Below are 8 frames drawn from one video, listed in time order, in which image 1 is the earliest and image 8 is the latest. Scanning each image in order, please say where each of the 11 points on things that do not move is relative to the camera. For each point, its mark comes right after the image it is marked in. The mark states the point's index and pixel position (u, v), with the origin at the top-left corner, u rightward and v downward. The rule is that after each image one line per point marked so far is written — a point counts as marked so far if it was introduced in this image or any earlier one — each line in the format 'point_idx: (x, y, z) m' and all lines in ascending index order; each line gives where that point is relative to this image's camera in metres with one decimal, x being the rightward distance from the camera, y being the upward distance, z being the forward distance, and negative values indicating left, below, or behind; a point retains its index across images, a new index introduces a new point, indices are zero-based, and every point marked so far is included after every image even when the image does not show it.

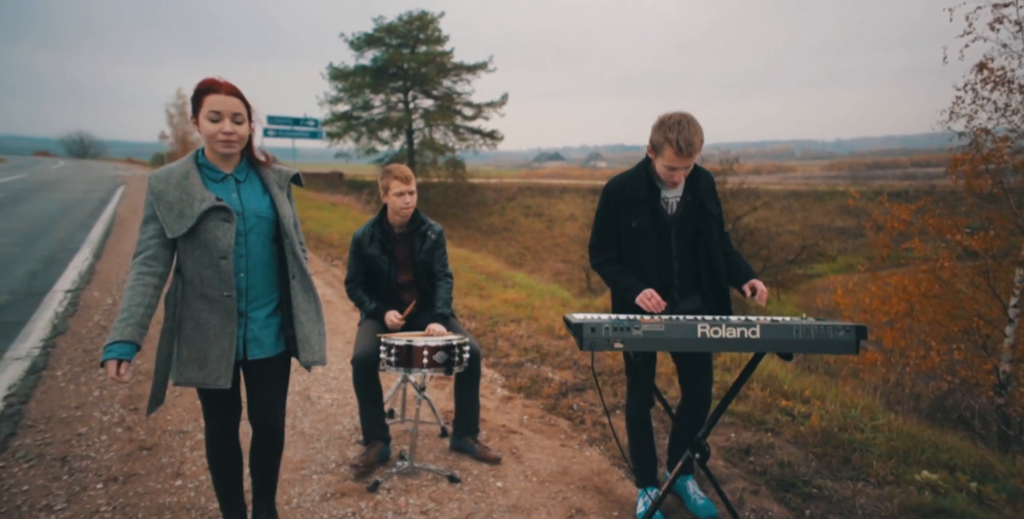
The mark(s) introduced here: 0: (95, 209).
0: (-9.5, +1.1, +13.9) m
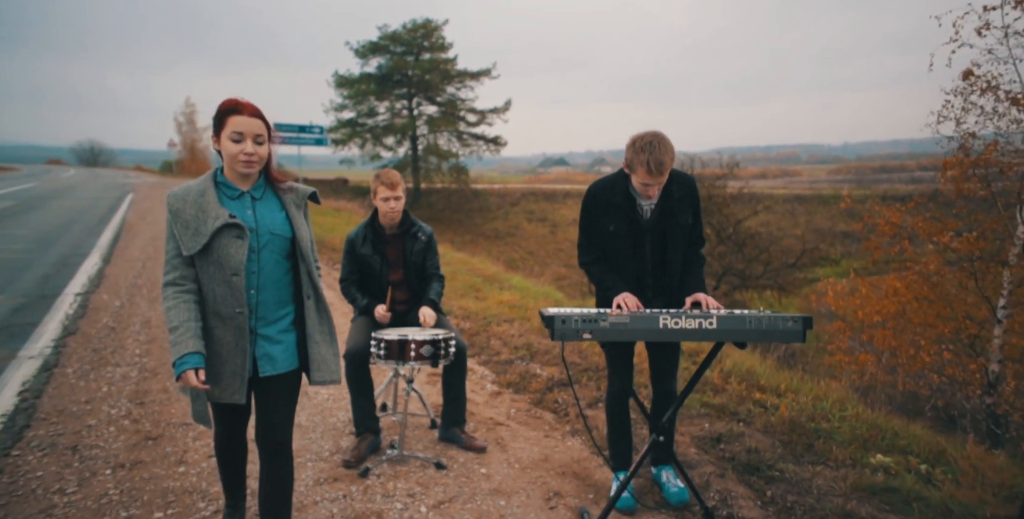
0: (-9.5, +1.0, +14.2) m
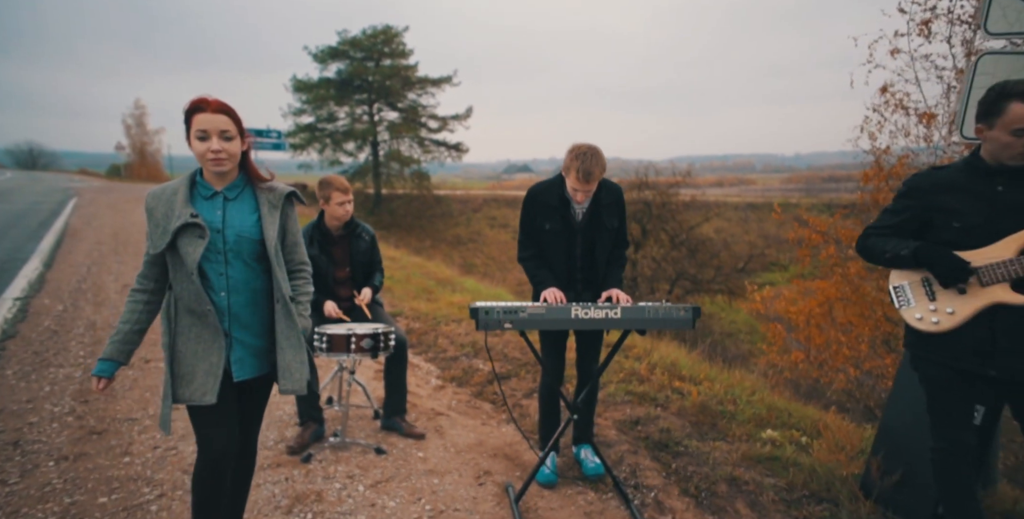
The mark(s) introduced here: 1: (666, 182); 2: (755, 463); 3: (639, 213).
0: (-10.6, +0.9, +14.0) m
1: (+4.8, +2.4, +18.7) m
2: (+1.5, -1.3, +3.9) m
3: (+4.0, +1.4, +18.8) m
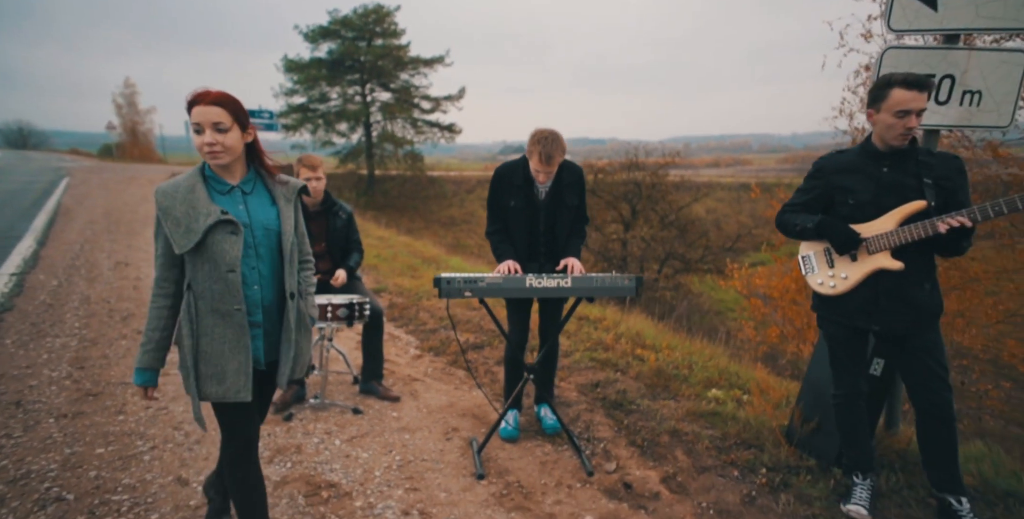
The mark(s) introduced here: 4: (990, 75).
0: (-10.9, +1.4, +14.2) m
1: (+4.4, +3.0, +19.0) m
2: (+1.3, -1.1, +4.2) m
3: (+3.7, +2.1, +19.1) m
4: (+2.6, +1.0, +3.3) m
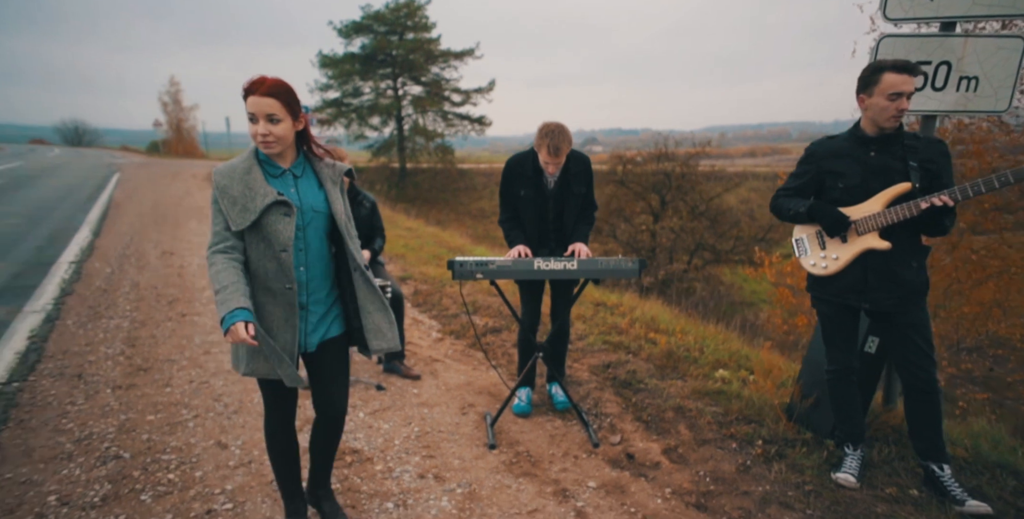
0: (-10.3, +1.6, +15.0) m
1: (+5.3, +3.3, +18.9) m
2: (+1.4, -1.0, +4.4) m
3: (+4.5, +2.4, +19.1) m
4: (+2.6, +1.1, +3.4) m
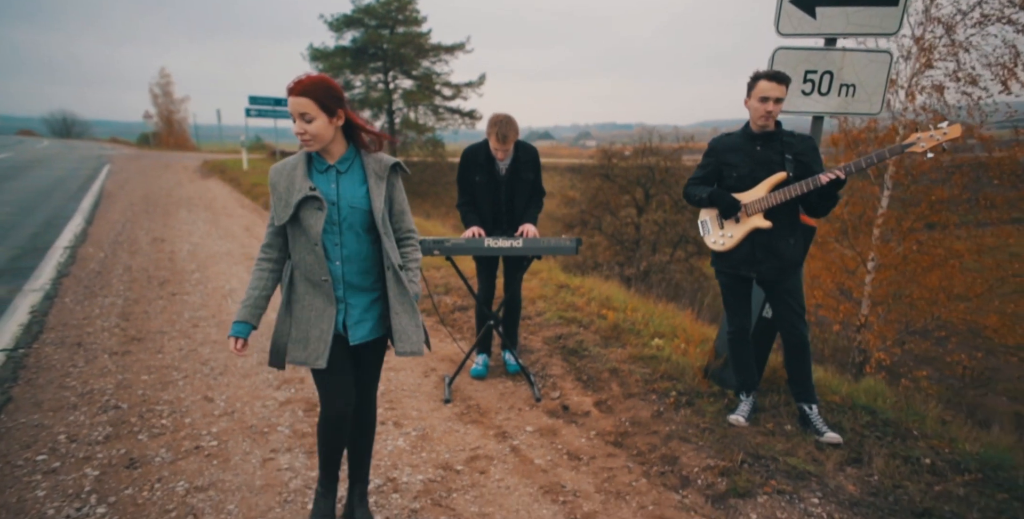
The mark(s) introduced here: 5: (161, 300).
0: (-10.8, +1.9, +15.4) m
1: (+4.8, +3.6, +19.5) m
2: (+1.0, -0.8, +5.0) m
3: (+4.0, +2.7, +19.7) m
4: (+2.3, +1.2, +4.0) m
5: (-3.8, -0.4, +6.6) m
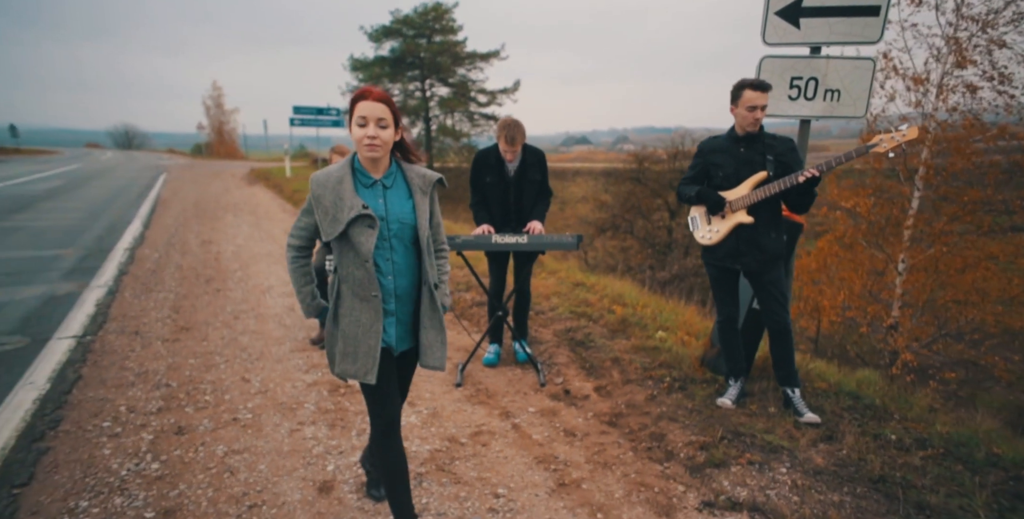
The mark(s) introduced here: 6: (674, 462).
0: (-10.1, +1.8, +16.4) m
1: (+5.7, +3.5, +19.6) m
2: (+1.1, -0.8, +5.3) m
3: (+4.9, +2.6, +19.8) m
4: (+2.3, +1.3, +4.2) m
5: (-3.6, -0.4, +7.2) m
6: (+0.9, -1.2, +3.5) m
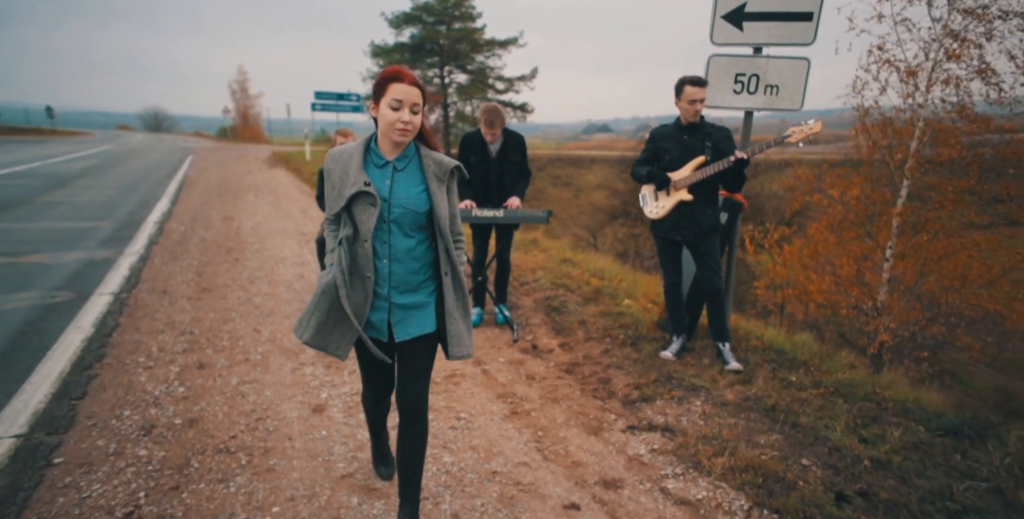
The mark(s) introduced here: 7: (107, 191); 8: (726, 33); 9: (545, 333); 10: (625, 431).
0: (-9.9, +2.5, +17.3) m
1: (+6.0, +4.0, +20.0) m
2: (+0.9, -0.5, +5.9) m
3: (+5.2, +3.0, +20.2) m
4: (+2.1, +1.5, +4.8) m
5: (-3.7, 0.0, +8.0) m
6: (+0.7, -1.0, +4.2) m
7: (-8.7, +1.5, +12.9) m
8: (+1.7, +1.8, +4.8) m
9: (+0.3, -0.7, +5.6) m
10: (+0.7, -1.0, +3.7) m
